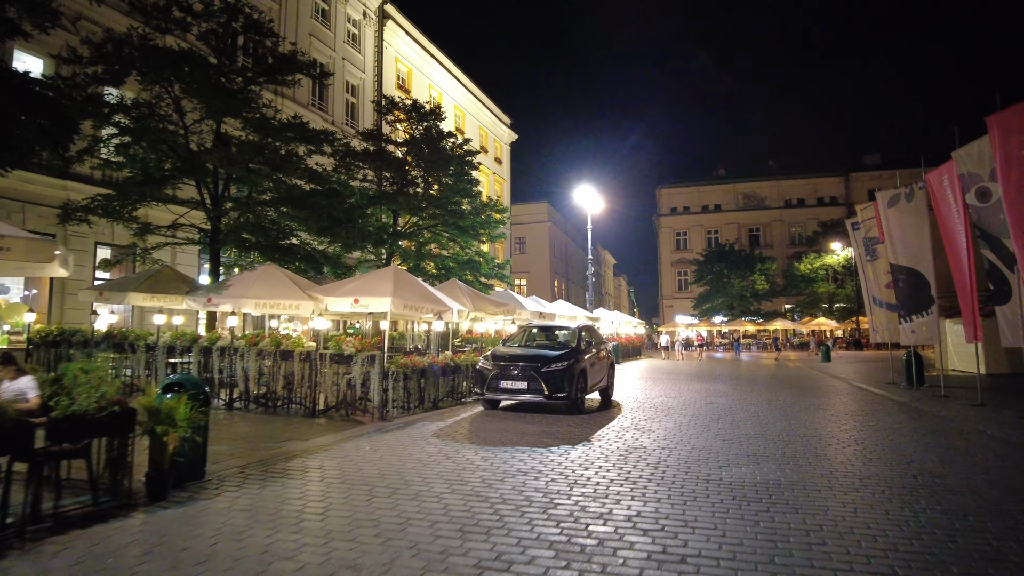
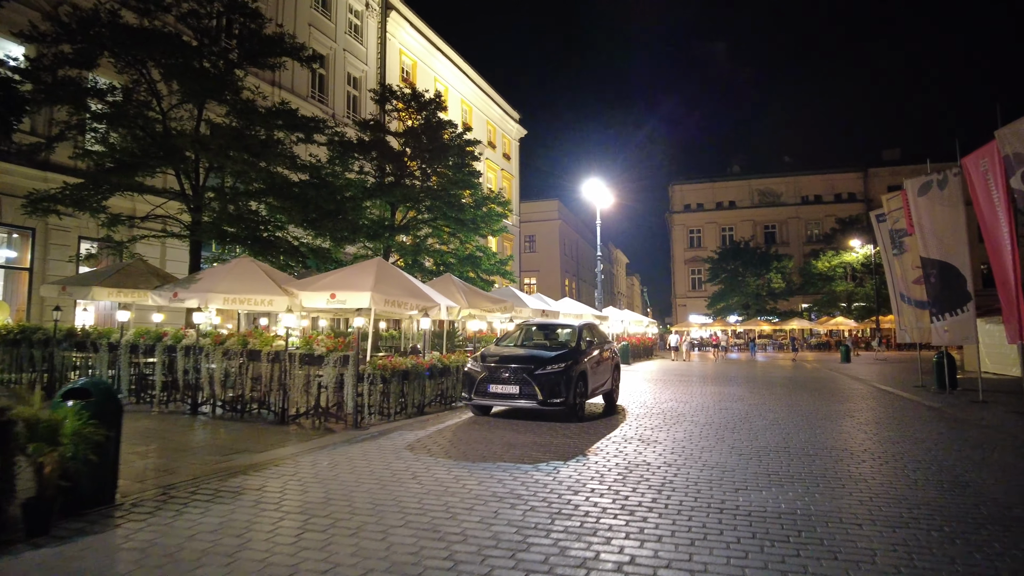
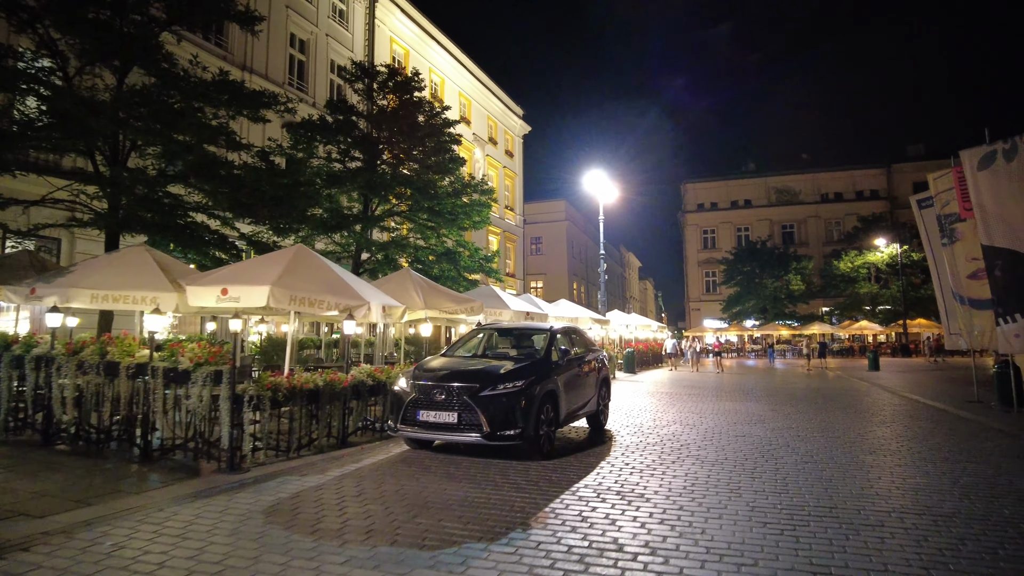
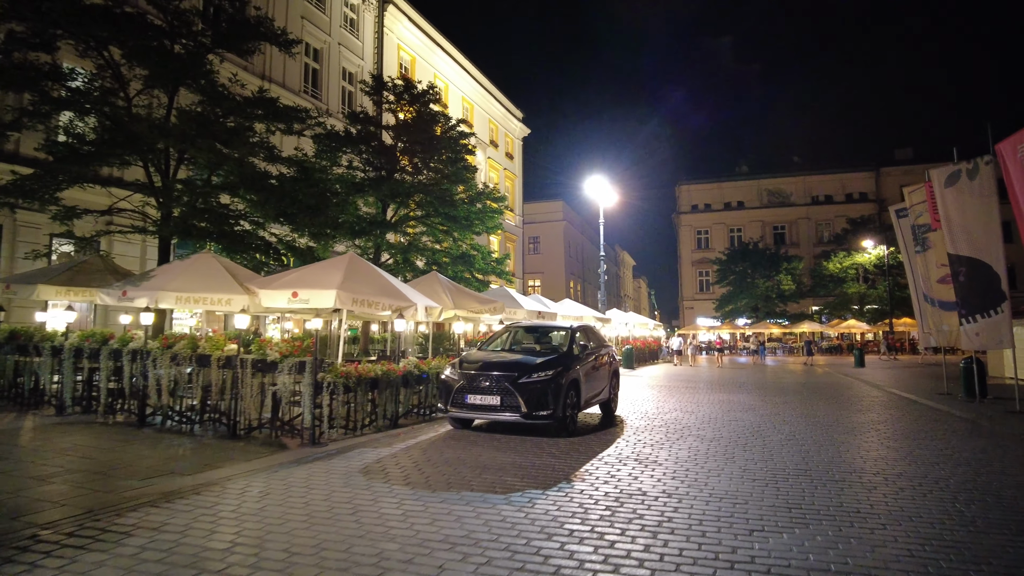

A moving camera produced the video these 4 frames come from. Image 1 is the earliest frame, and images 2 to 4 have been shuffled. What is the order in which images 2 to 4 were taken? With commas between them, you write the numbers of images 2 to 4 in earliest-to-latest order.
2, 4, 3
